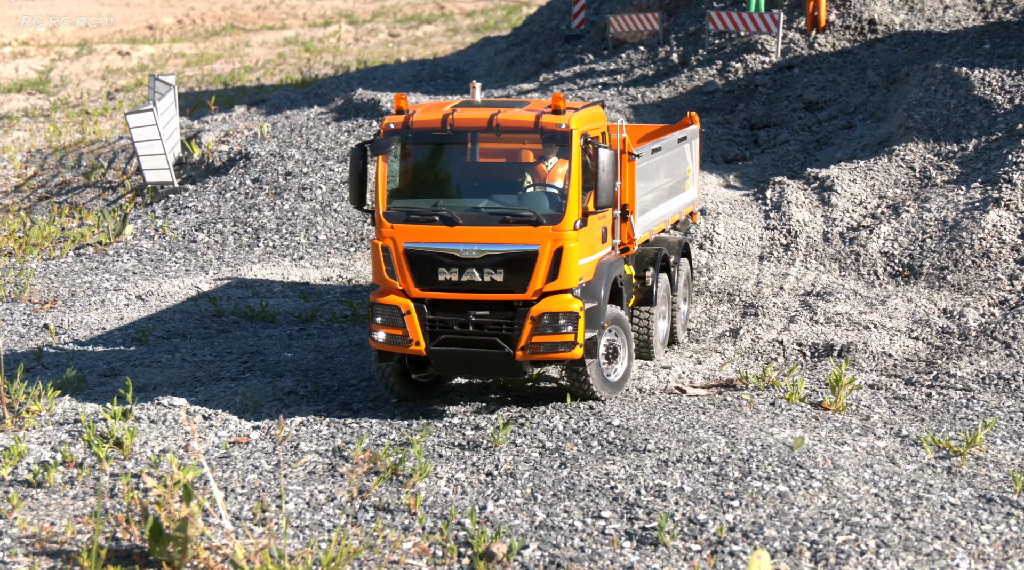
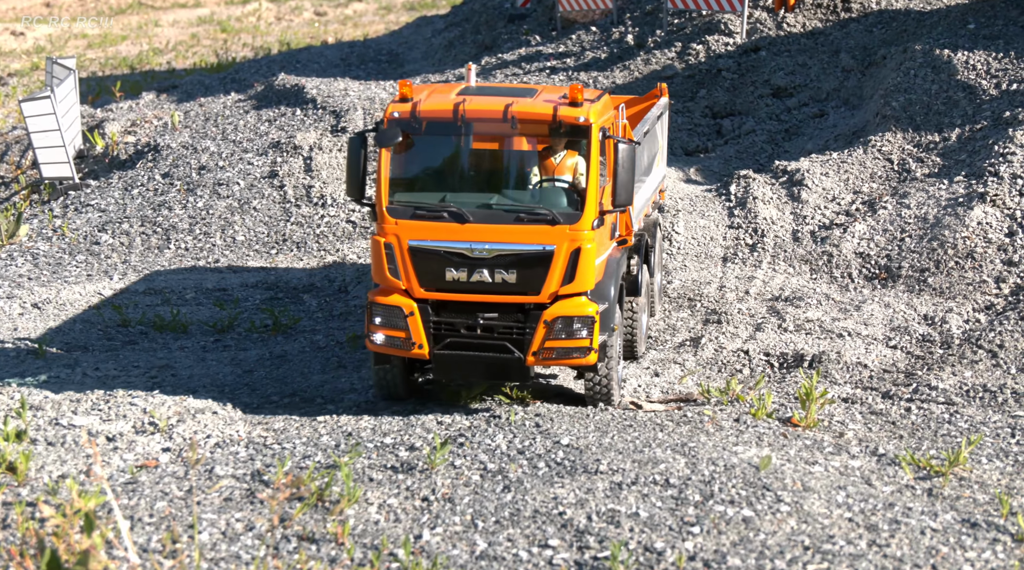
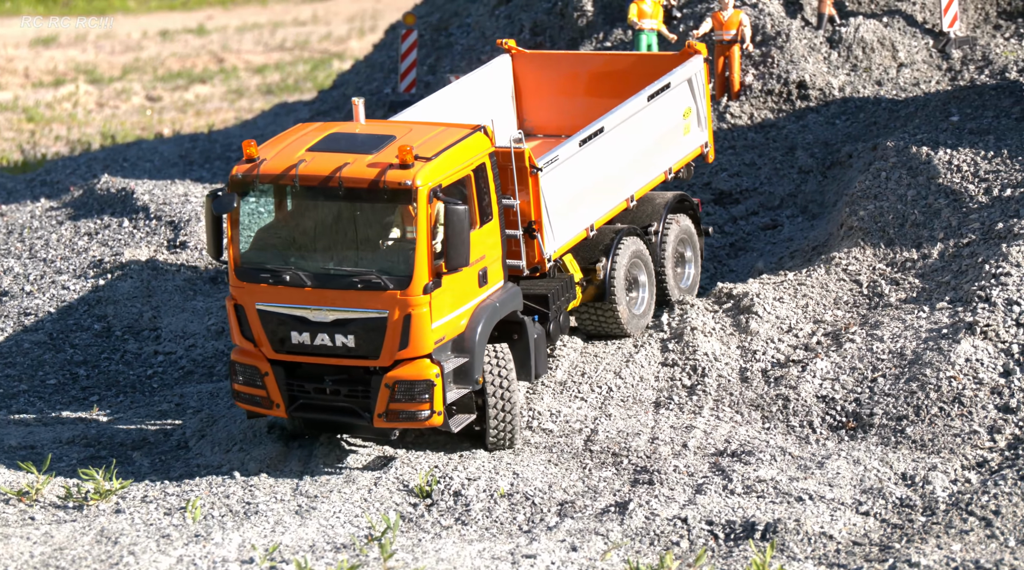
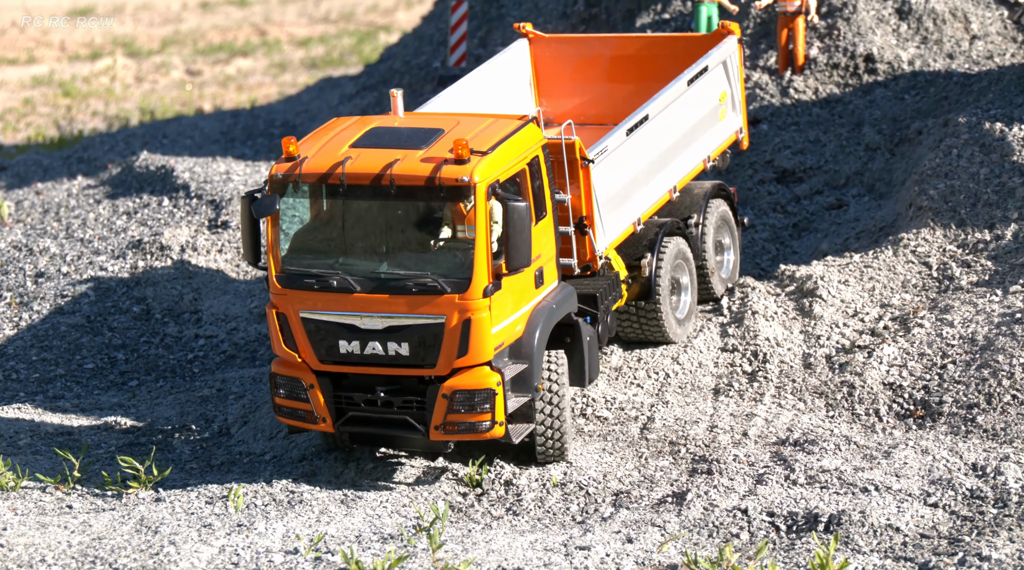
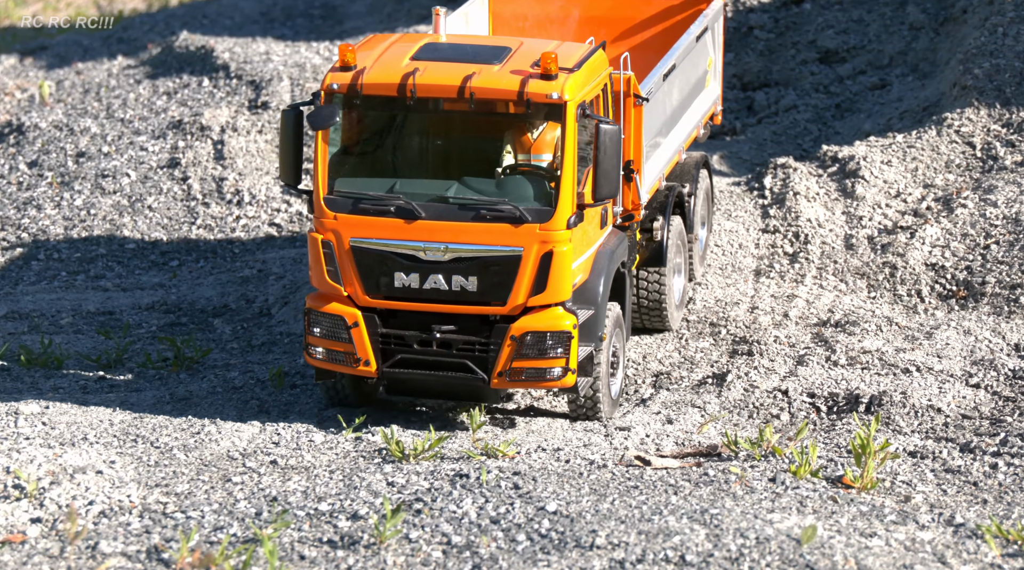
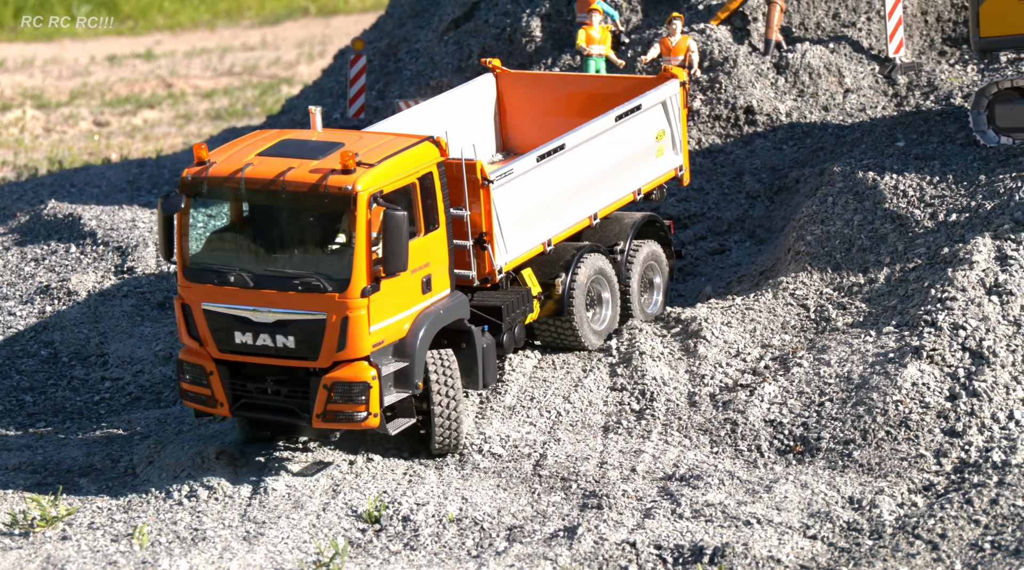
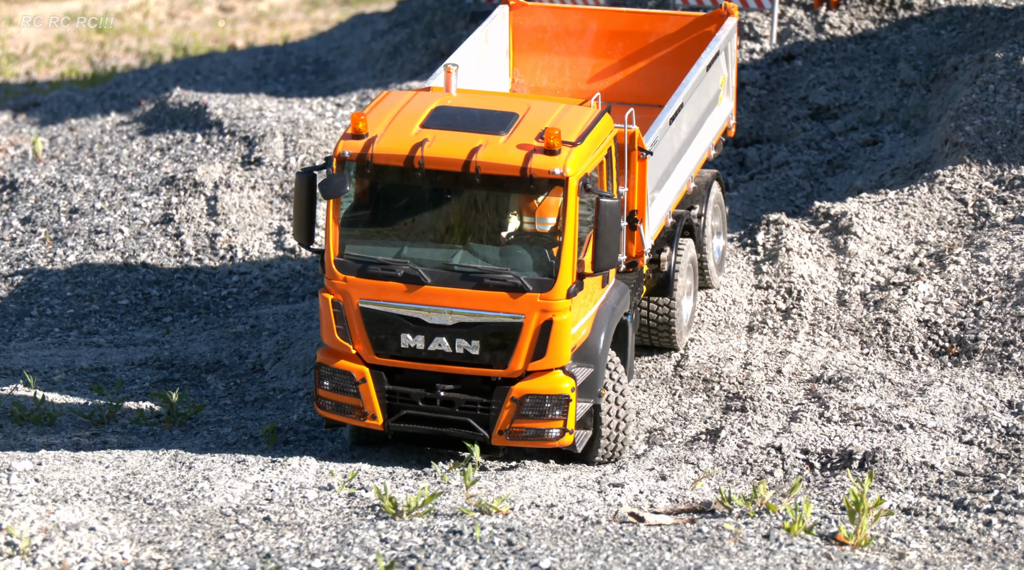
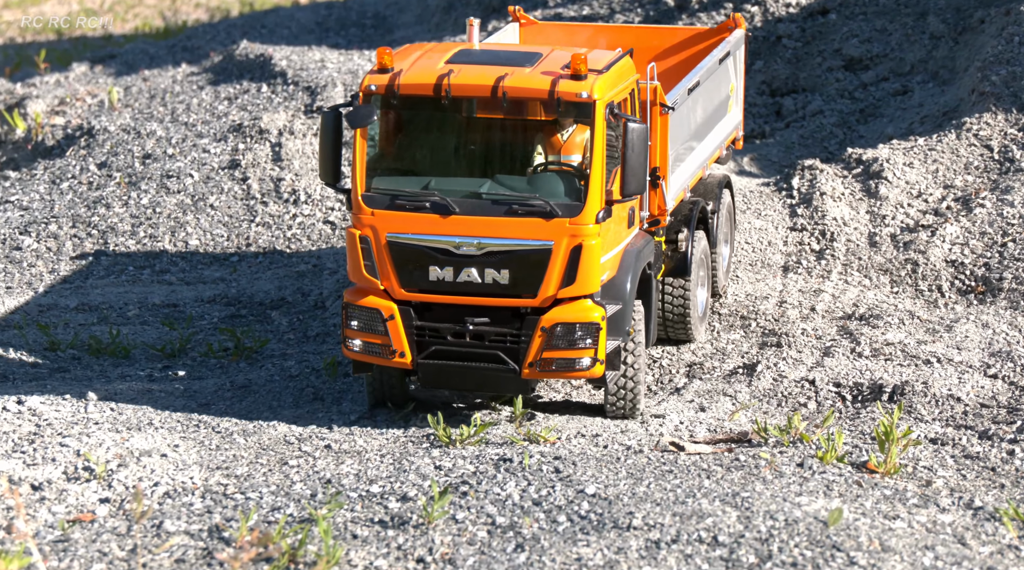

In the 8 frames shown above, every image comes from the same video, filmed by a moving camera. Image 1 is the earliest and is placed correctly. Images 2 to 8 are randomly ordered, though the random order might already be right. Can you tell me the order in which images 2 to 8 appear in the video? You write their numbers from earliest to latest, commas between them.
2, 8, 5, 7, 4, 3, 6
